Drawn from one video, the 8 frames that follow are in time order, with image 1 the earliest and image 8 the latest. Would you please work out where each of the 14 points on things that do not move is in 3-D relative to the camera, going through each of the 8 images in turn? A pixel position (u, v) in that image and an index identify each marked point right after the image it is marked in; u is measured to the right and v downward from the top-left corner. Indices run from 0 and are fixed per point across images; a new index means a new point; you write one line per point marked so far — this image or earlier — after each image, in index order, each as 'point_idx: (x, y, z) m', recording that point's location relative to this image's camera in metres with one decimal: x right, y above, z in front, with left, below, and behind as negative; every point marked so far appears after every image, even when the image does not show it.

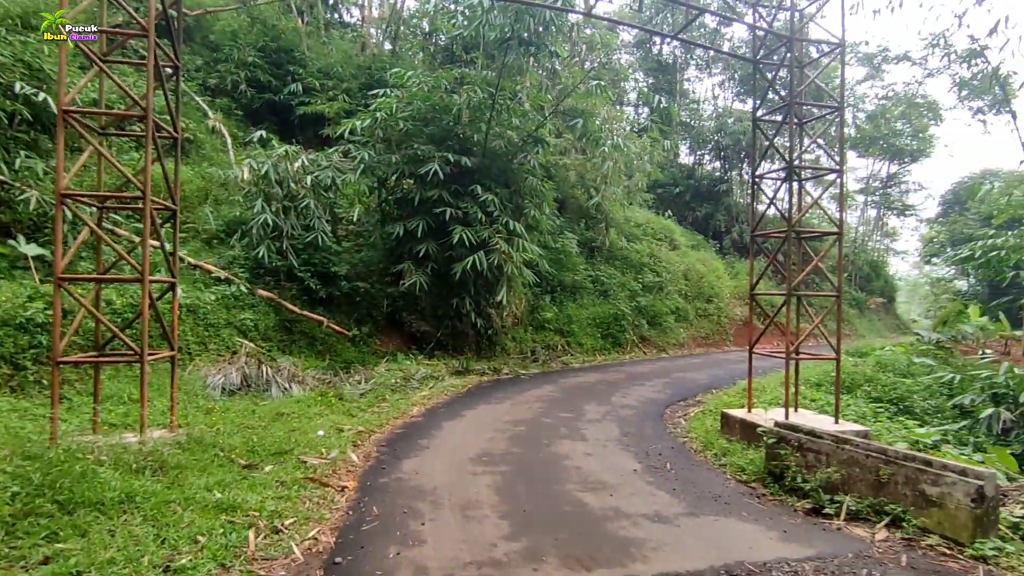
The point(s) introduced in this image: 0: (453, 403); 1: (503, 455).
0: (-0.7, -1.5, +7.5) m
1: (-0.1, -1.4, +5.0) m
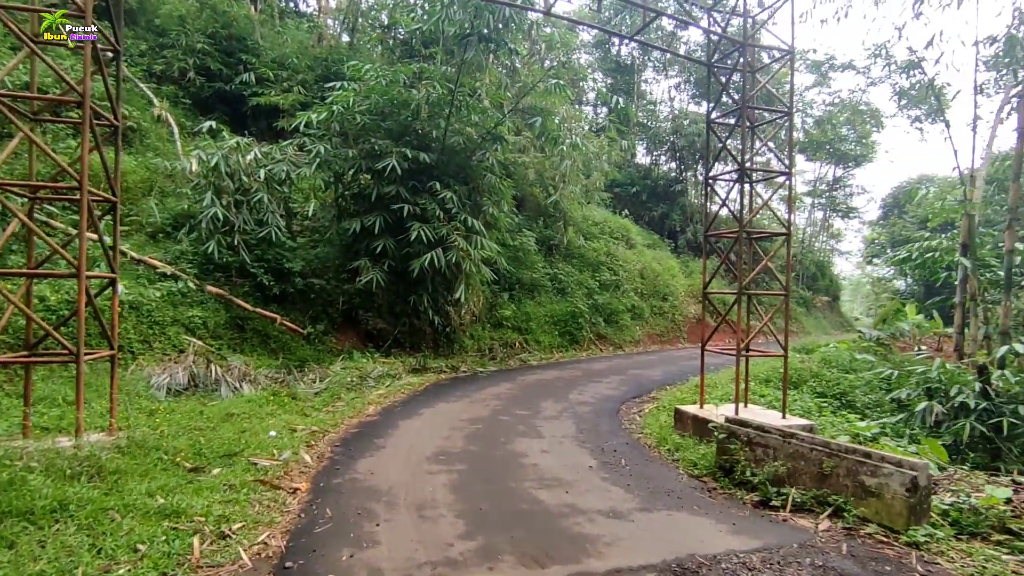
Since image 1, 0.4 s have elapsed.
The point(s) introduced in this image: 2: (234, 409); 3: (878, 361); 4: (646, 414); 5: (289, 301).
0: (-1.3, -1.4, +7.4) m
1: (-0.4, -1.4, +5.0) m
2: (-2.8, -1.2, +5.8) m
3: (+6.4, -1.3, +10.2) m
4: (+1.7, -1.6, +7.2) m
5: (-4.0, -0.2, +10.4) m
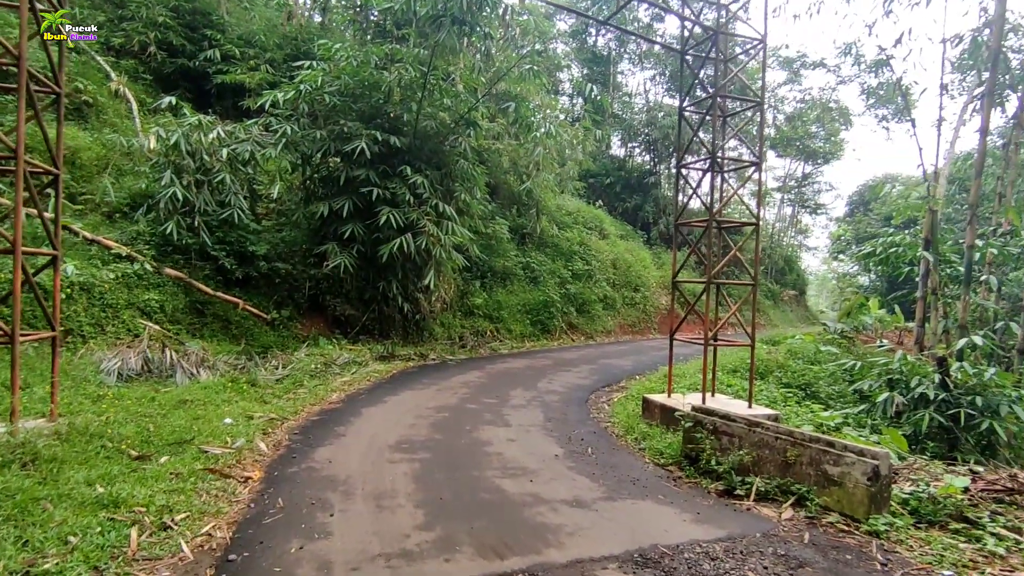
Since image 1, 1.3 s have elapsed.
0: (-1.7, -1.2, +7.2) m
1: (-0.7, -1.3, +4.9) m
2: (-3.1, -1.0, +5.6) m
3: (+5.9, -1.2, +10.4) m
4: (+1.3, -1.4, +7.2) m
5: (-4.5, 0.0, +10.1) m
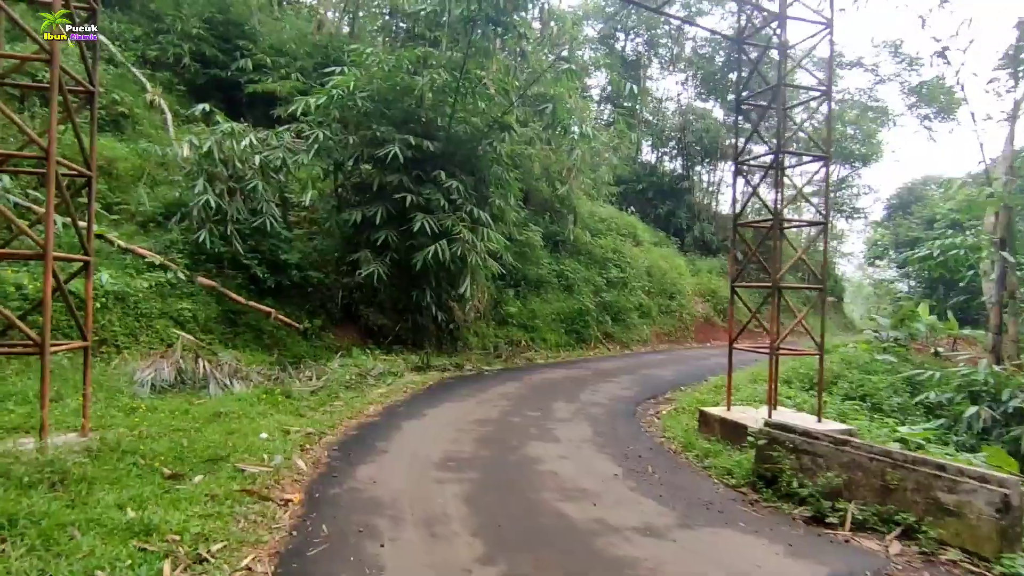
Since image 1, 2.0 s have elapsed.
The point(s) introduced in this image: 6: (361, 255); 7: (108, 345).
0: (-1.2, -1.3, +6.9) m
1: (-0.3, -1.3, +4.5) m
2: (-2.7, -1.1, +5.4) m
3: (+6.5, -1.2, +9.8) m
4: (+1.8, -1.5, +6.8) m
5: (-3.9, -0.1, +9.9) m
6: (-2.6, +0.6, +10.0) m
7: (-4.9, -0.7, +7.1) m
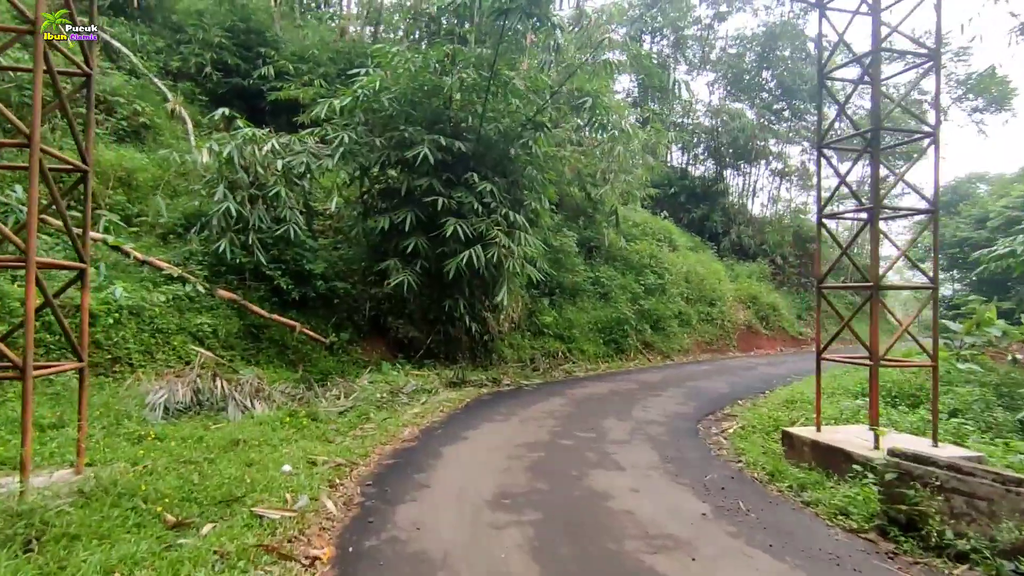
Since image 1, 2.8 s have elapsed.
0: (-0.7, -1.4, +6.3) m
1: (+0.1, -1.4, +3.8) m
2: (-2.2, -1.2, +4.8) m
3: (+7.1, -1.3, +8.8) m
4: (+2.3, -1.5, +6.0) m
5: (-3.2, -0.3, +9.4) m
6: (-2.0, +0.4, +9.4) m
7: (-4.4, -0.8, +6.6) m
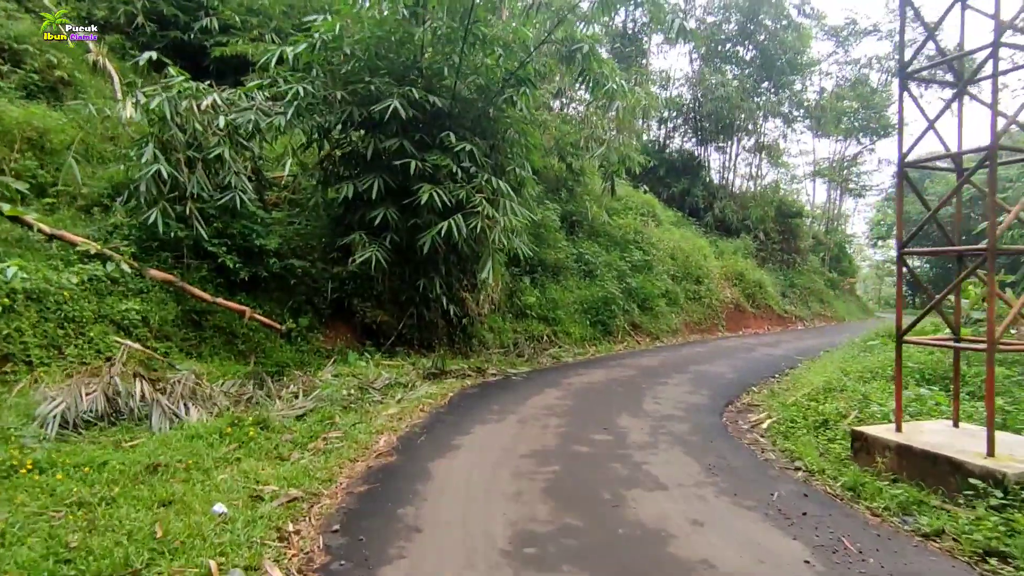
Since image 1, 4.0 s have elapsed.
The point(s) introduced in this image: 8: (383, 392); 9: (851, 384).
0: (-0.7, -1.2, +5.2) m
1: (+0.2, -1.2, +2.8) m
2: (-2.1, -1.0, +3.6) m
3: (+6.9, -0.9, +8.2) m
4: (+2.3, -1.3, +5.1) m
5: (-3.5, 0.0, +8.1) m
6: (-2.2, +0.7, +8.1) m
7: (-4.4, -0.7, +5.3) m
8: (-1.4, -1.1, +6.2) m
9: (+3.6, -1.0, +6.1) m
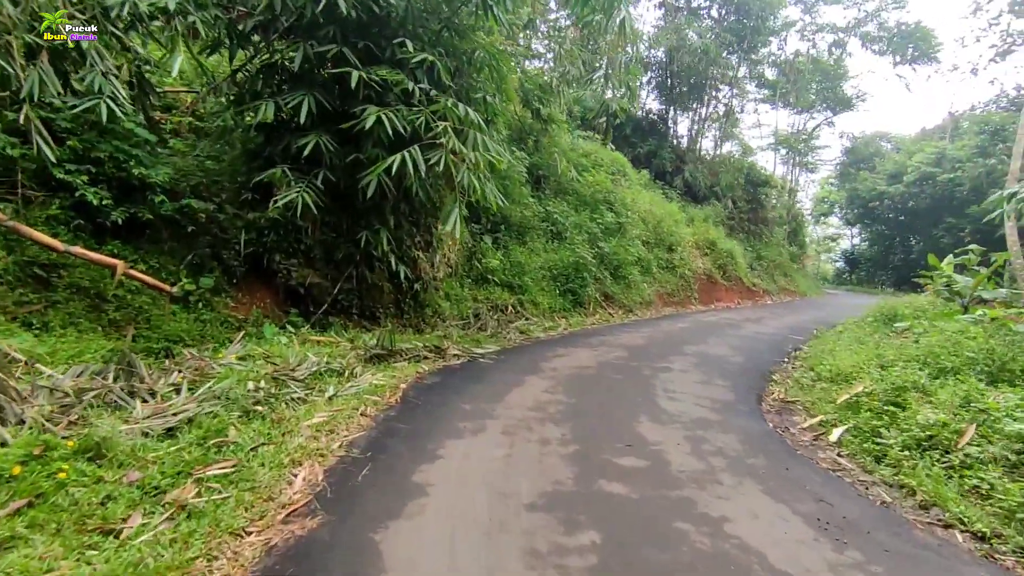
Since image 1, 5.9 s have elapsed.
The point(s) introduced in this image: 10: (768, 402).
0: (-0.8, -0.9, +3.5) m
1: (+0.4, -1.1, +1.2) m
2: (-2.0, -0.8, +1.7) m
3: (+6.5, -0.6, +7.2) m
4: (+2.2, -1.0, +3.7) m
5: (-3.8, +0.5, +6.0) m
6: (-2.5, +1.2, +6.2) m
7: (-4.5, -0.3, +3.2) m
8: (-1.5, -0.7, +4.4) m
9: (+3.4, -0.8, +4.8) m
10: (+2.3, -1.0, +5.3) m
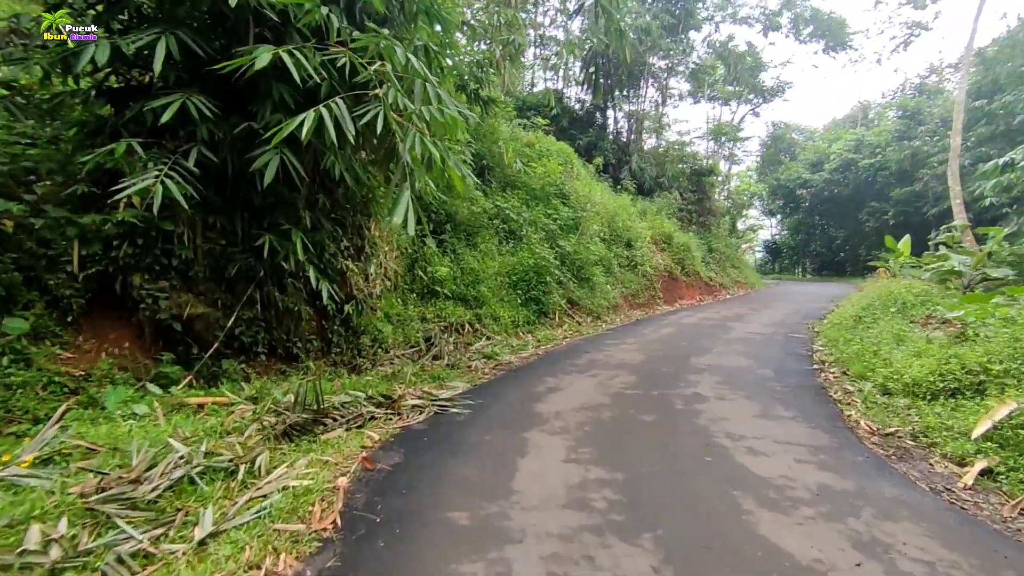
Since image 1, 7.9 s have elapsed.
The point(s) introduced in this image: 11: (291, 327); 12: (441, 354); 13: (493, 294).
0: (-0.5, -1.0, +1.6) m
1: (+0.9, -1.0, -0.6) m
2: (-1.6, -0.9, -0.3) m
3: (+6.2, -0.3, +6.2) m
4: (+2.4, -1.0, +2.1) m
5: (-3.9, +0.2, +3.7) m
6: (-2.7, +0.9, +4.0) m
7: (-4.2, -0.6, +0.8) m
8: (-1.4, -0.9, +2.4) m
9: (+3.4, -0.7, +3.4) m
10: (+2.3, -0.9, +3.7) m
11: (-2.0, -0.4, +5.2) m
12: (-0.7, -0.7, +6.3) m
13: (-0.2, -0.1, +8.1) m
